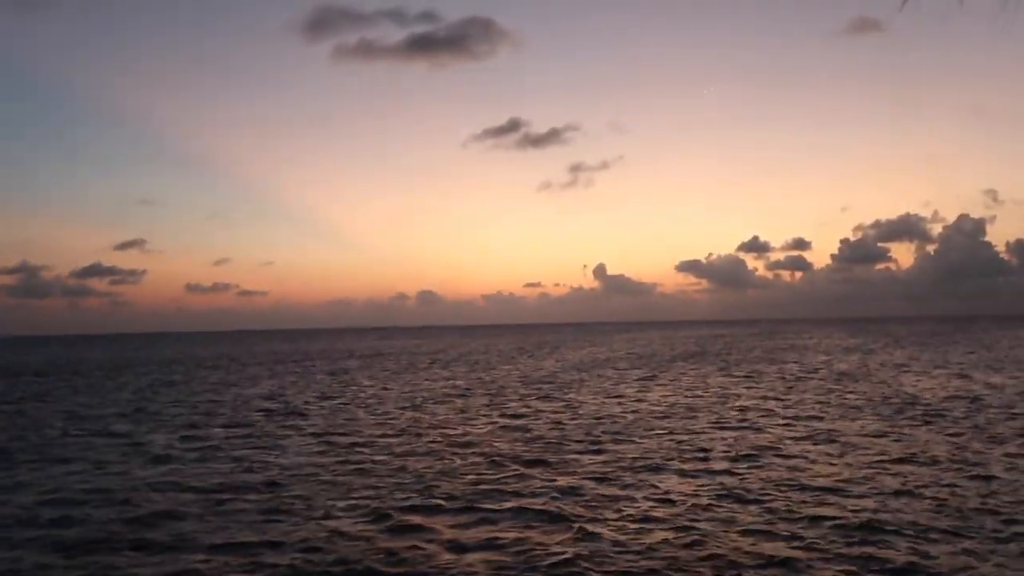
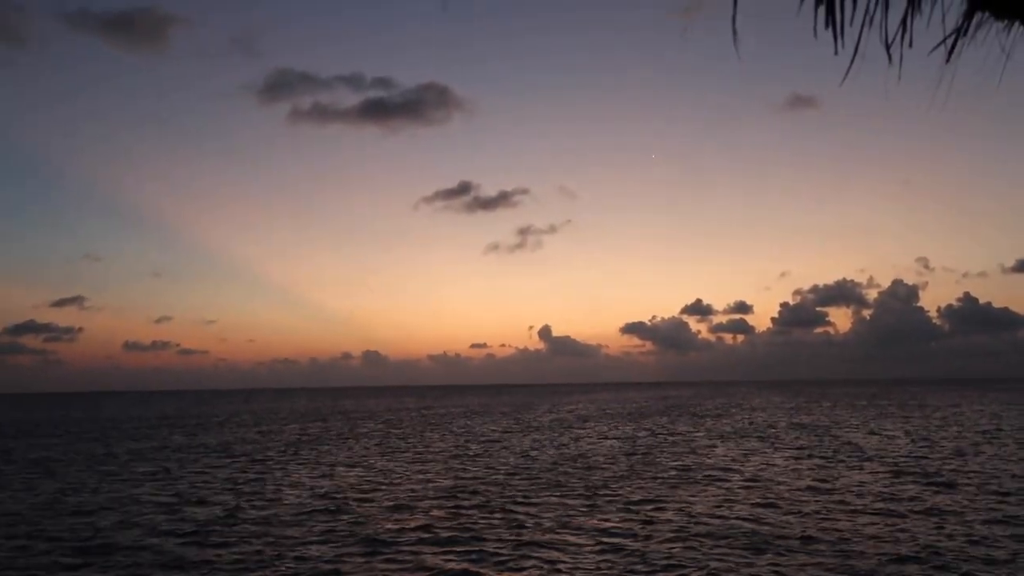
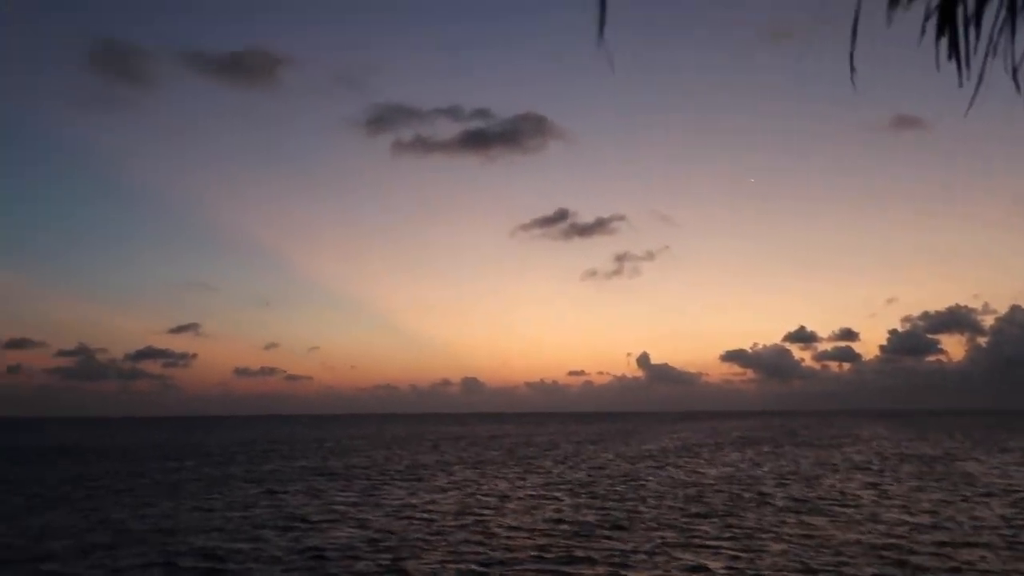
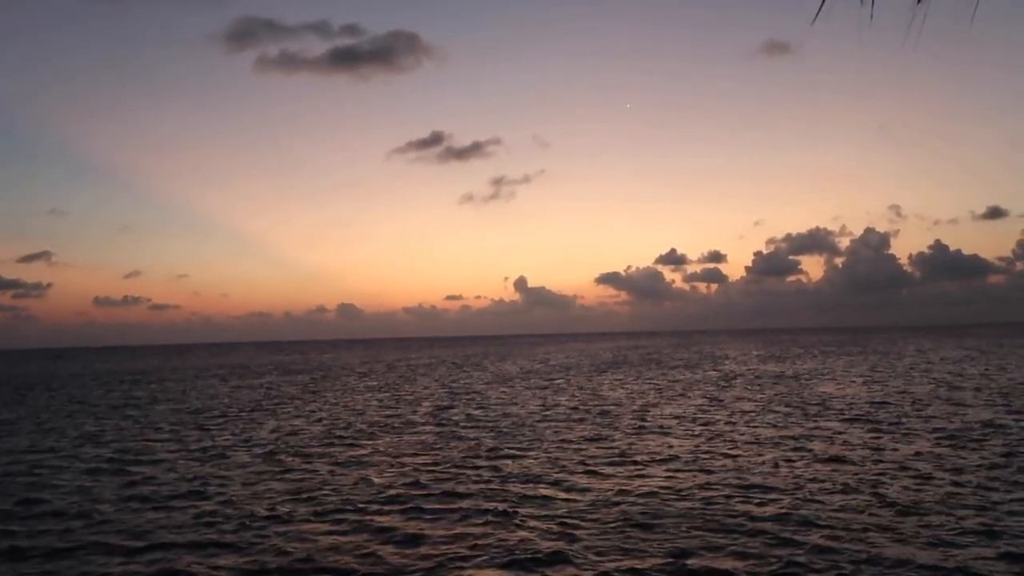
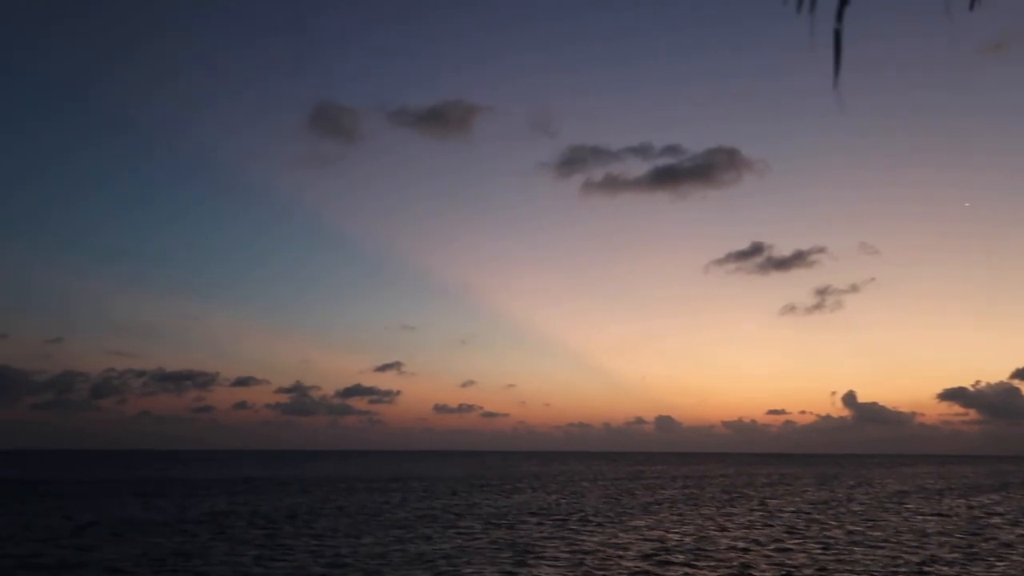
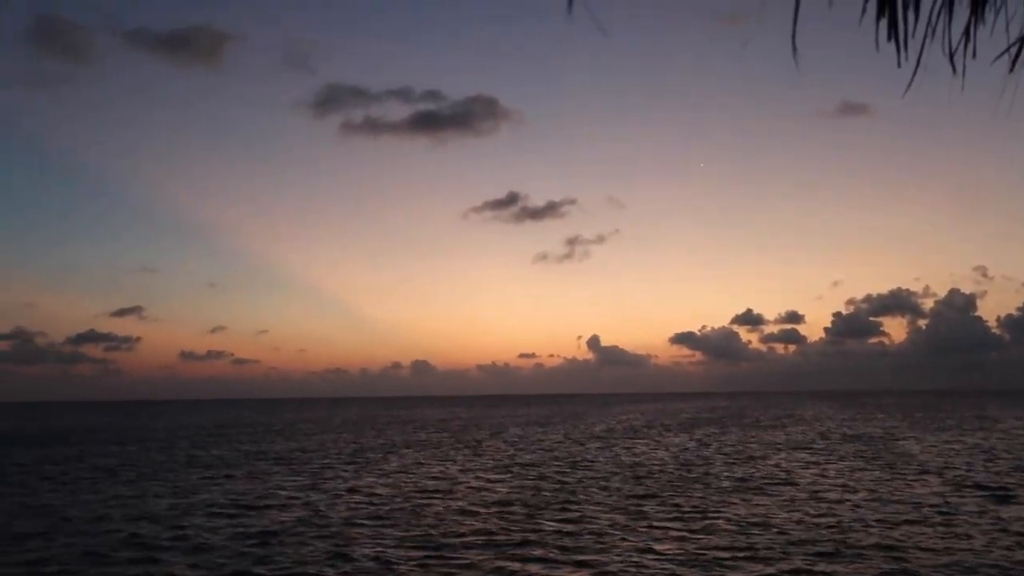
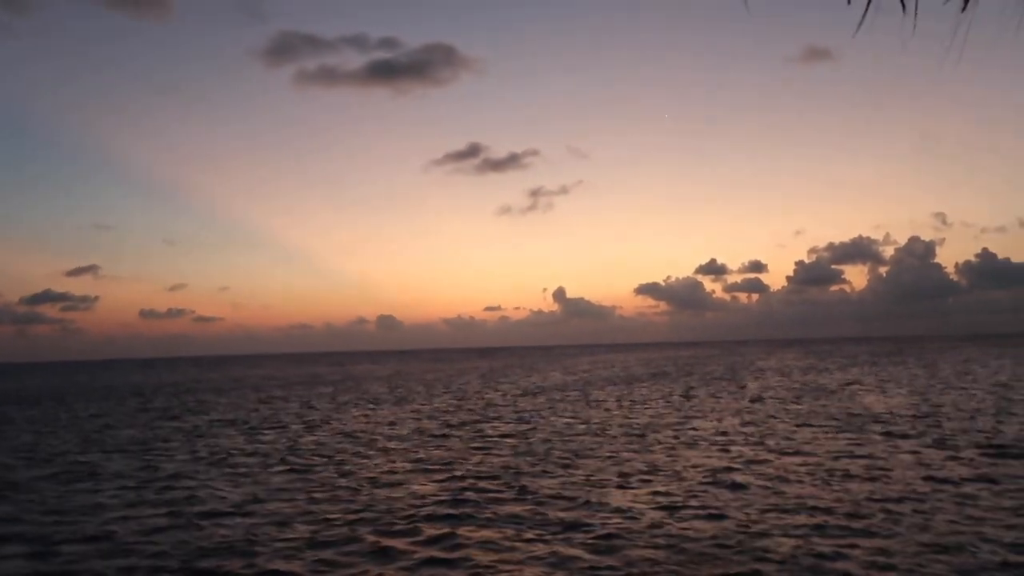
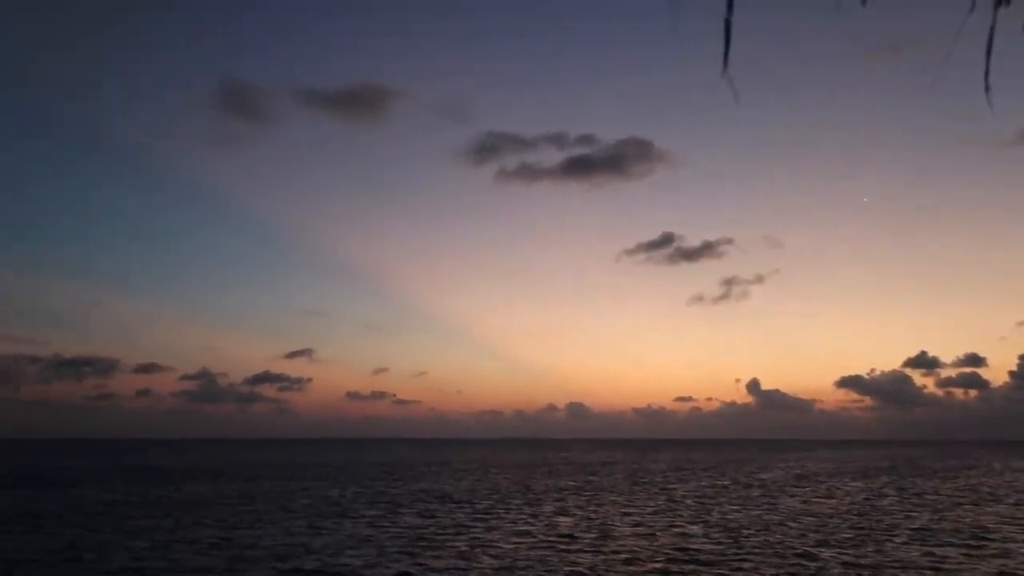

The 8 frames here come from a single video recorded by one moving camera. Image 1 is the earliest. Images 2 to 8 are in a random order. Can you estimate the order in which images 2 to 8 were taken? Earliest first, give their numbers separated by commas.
7, 4, 2, 6, 3, 8, 5
